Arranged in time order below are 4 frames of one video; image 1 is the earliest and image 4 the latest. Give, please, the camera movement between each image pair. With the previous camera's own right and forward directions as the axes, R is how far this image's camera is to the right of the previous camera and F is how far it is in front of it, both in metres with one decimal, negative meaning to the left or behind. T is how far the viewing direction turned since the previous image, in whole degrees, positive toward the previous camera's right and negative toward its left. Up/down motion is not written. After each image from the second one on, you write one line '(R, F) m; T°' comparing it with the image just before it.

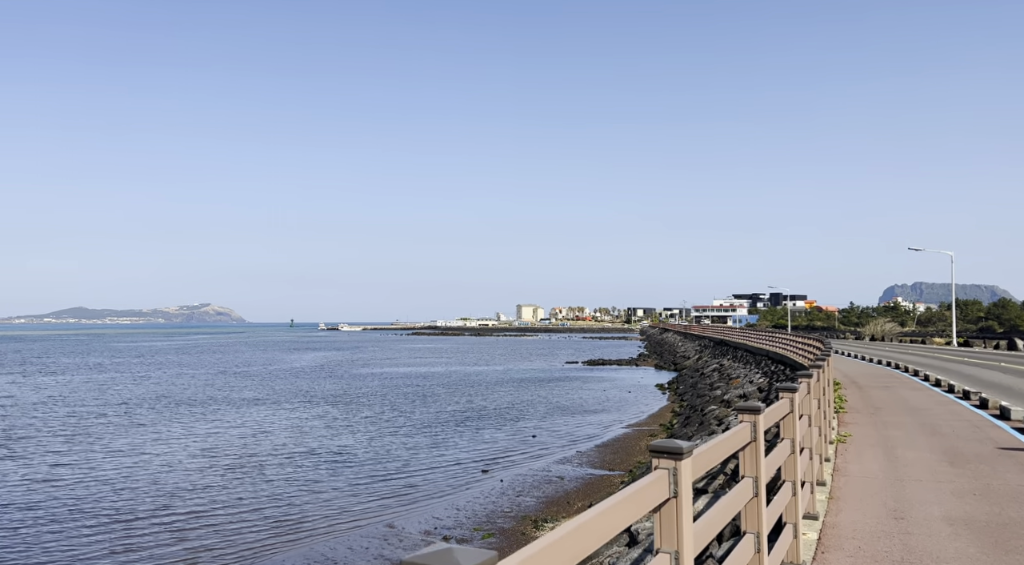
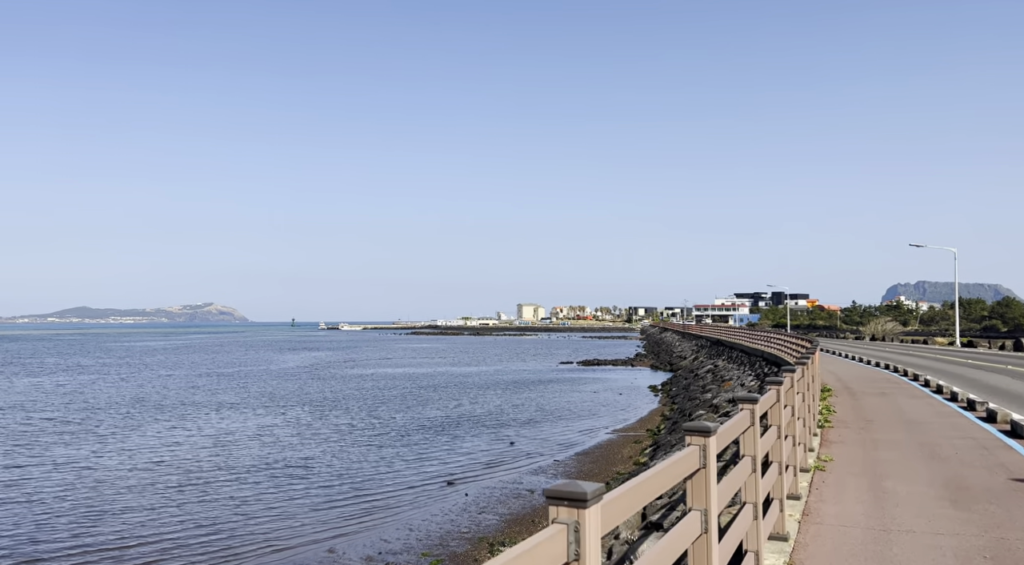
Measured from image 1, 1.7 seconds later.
(+0.9, +1.6) m; 0°
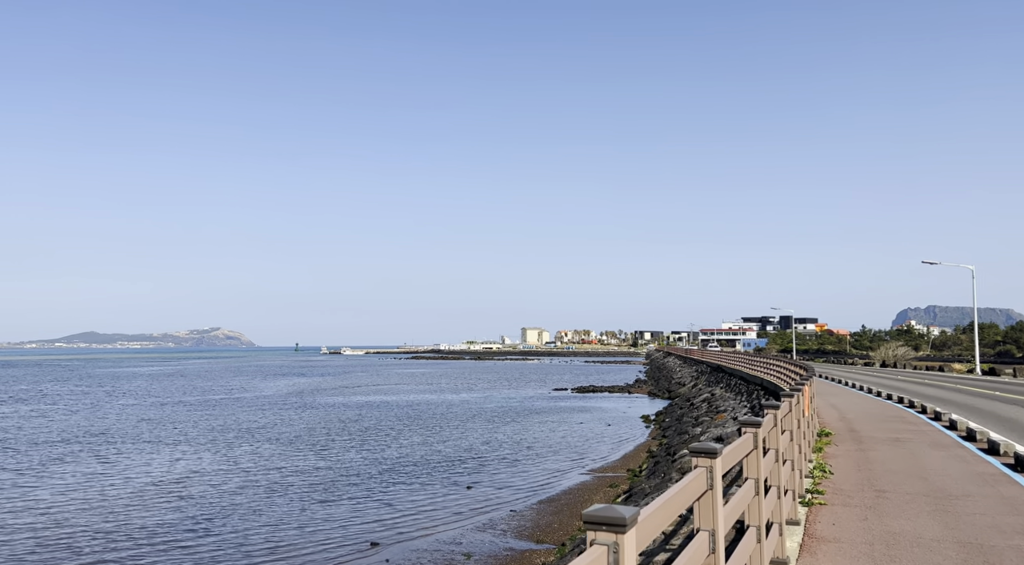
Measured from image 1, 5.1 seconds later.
(+1.5, +3.3) m; -1°
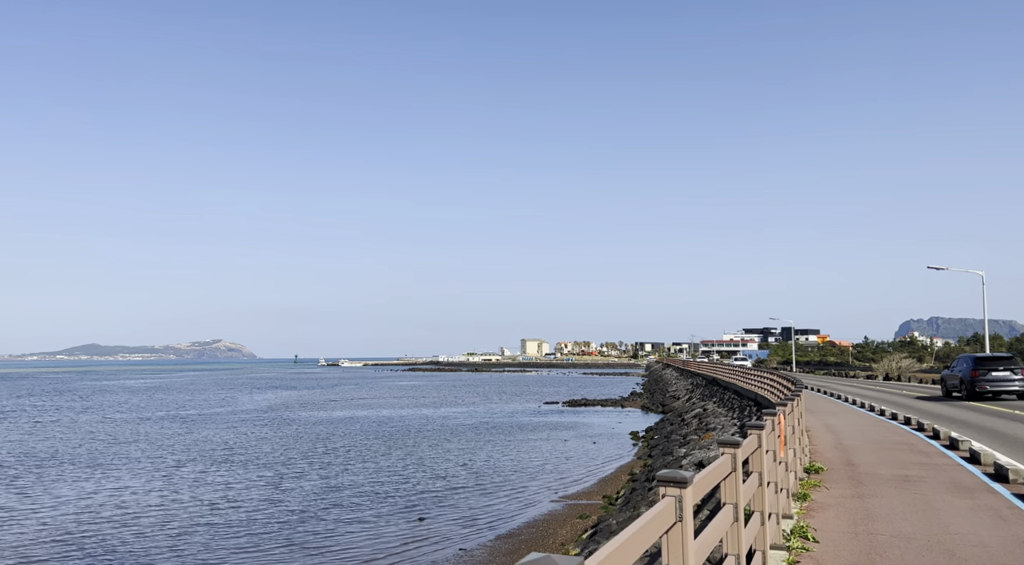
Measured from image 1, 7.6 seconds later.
(+1.1, +2.5) m; 0°
